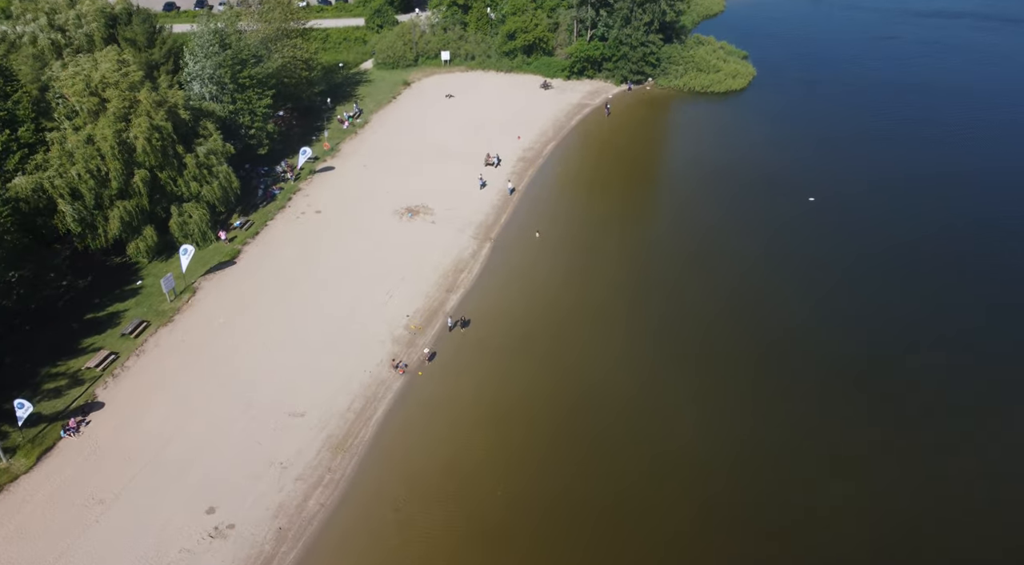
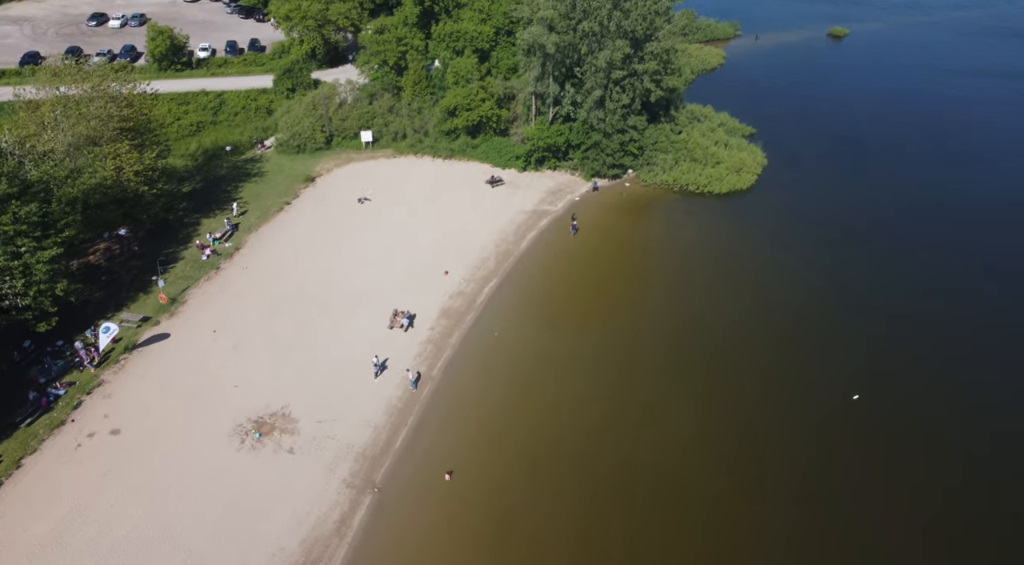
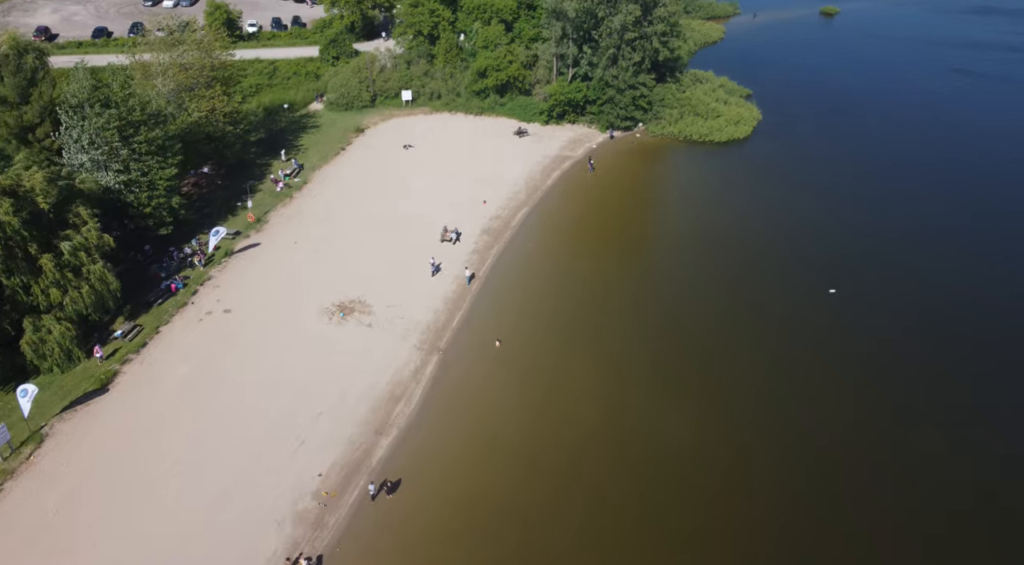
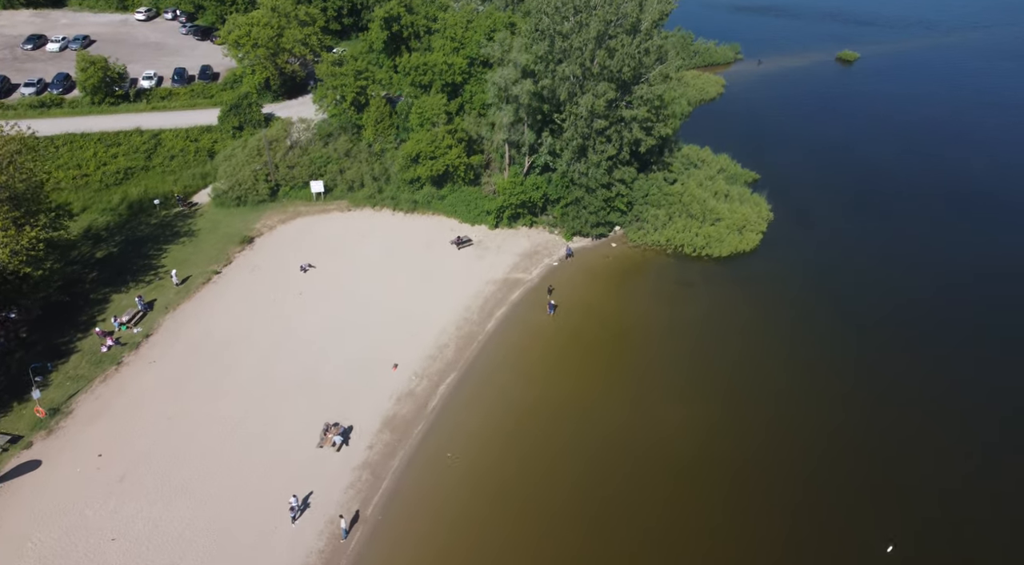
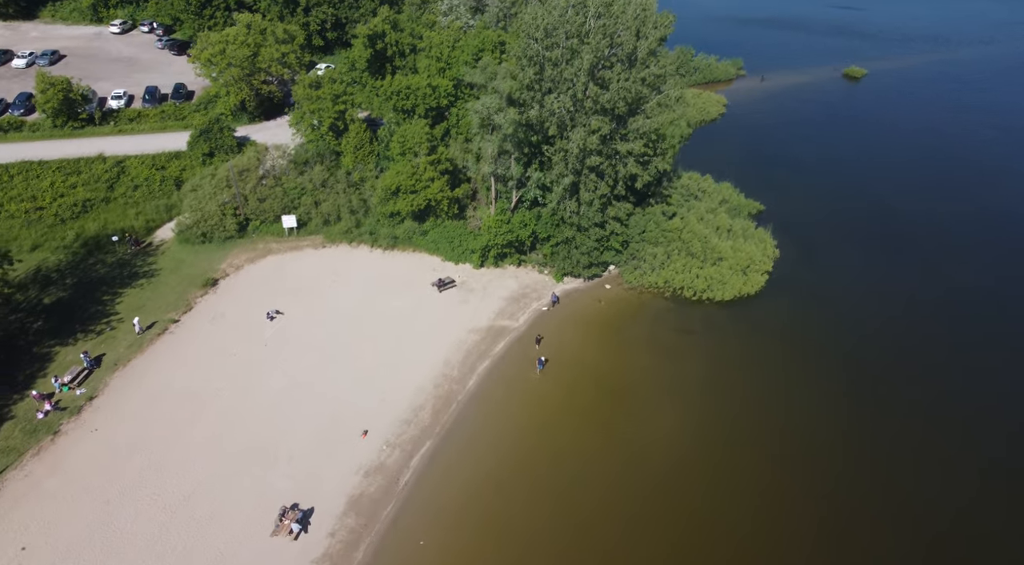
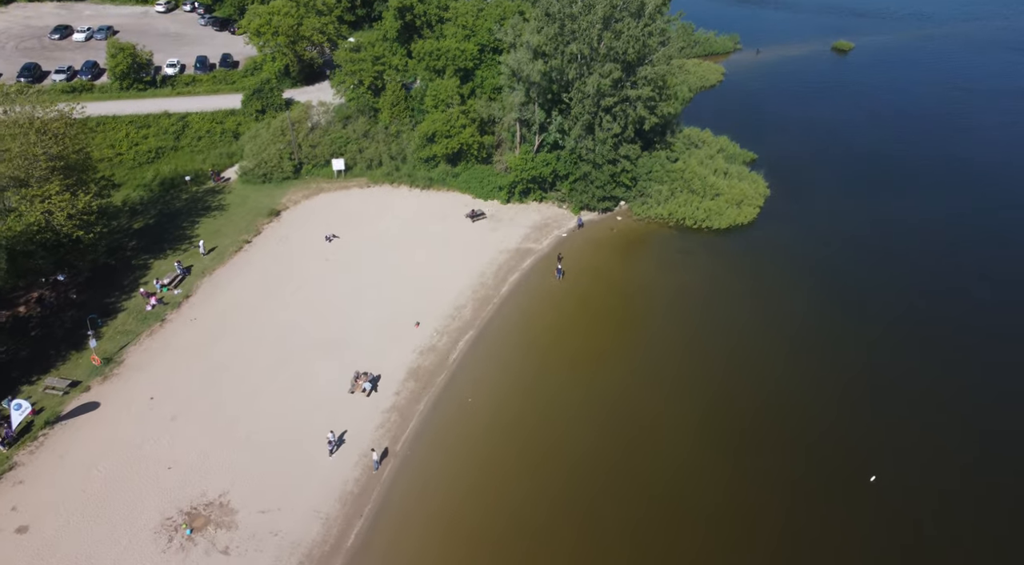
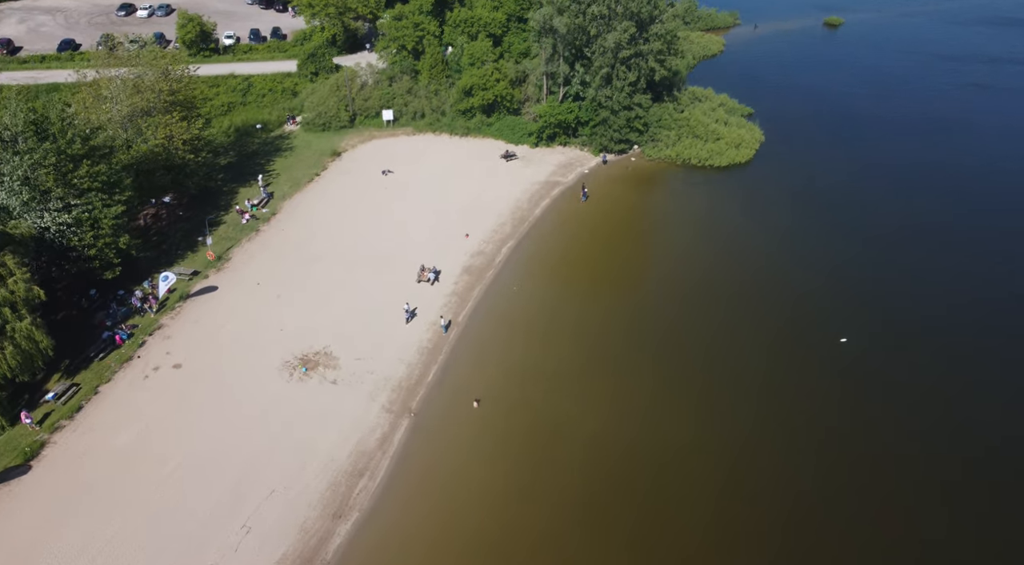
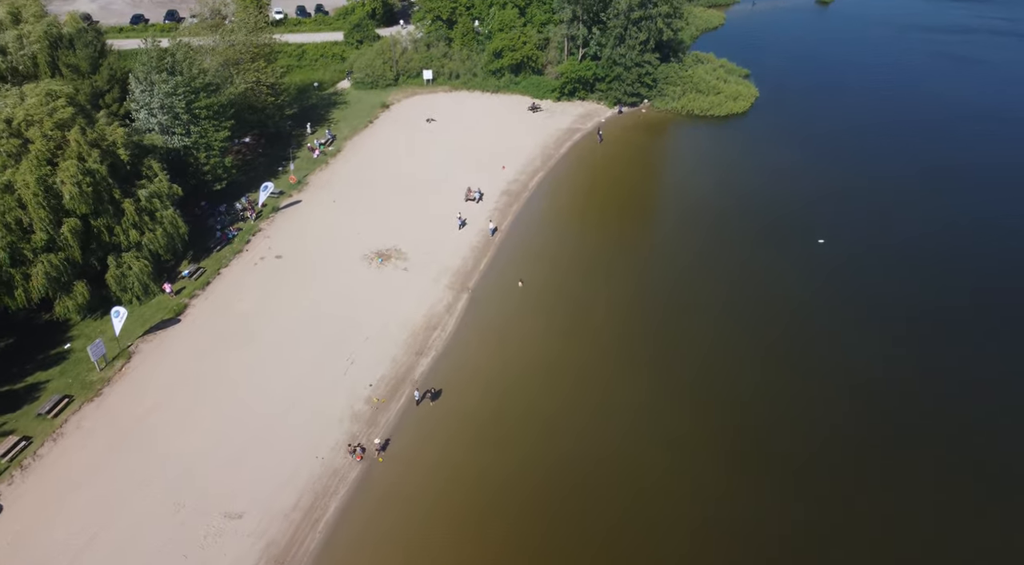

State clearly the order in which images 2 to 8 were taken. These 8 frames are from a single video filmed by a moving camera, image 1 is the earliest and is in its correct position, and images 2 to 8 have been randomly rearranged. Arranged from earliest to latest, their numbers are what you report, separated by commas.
8, 3, 7, 2, 6, 4, 5
